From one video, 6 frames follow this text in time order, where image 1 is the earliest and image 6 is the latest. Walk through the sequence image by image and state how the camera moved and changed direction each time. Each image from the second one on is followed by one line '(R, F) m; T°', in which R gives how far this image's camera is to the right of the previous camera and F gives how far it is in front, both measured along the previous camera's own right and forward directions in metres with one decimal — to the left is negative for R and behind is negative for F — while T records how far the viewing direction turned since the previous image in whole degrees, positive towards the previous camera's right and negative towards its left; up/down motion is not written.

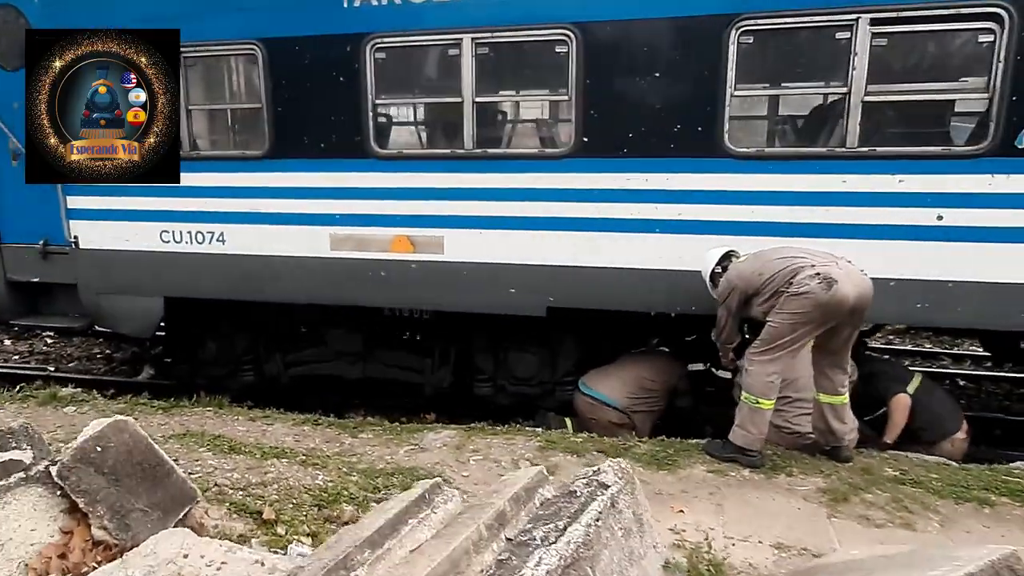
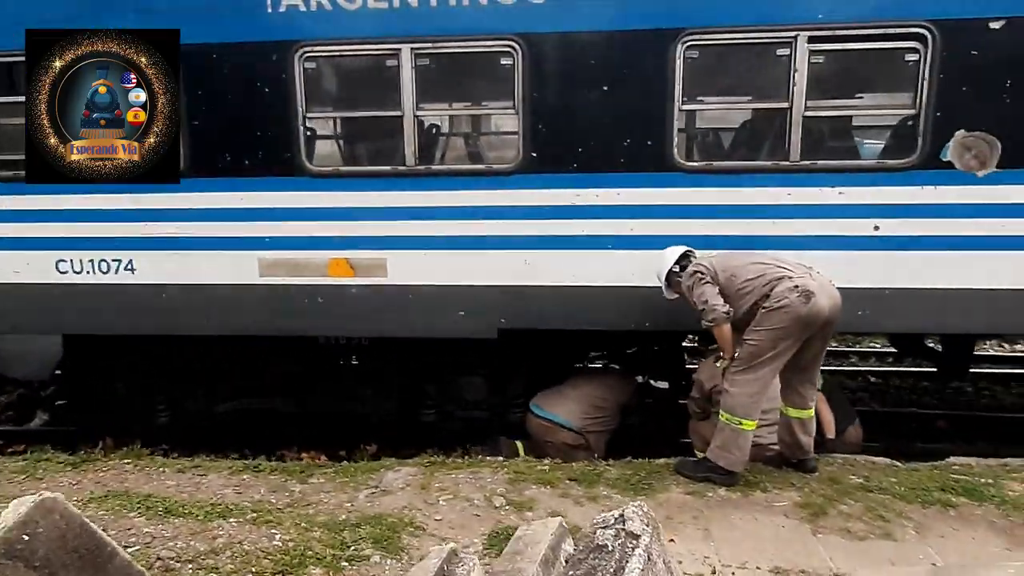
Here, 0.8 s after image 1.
(-0.5, +0.2) m; +10°
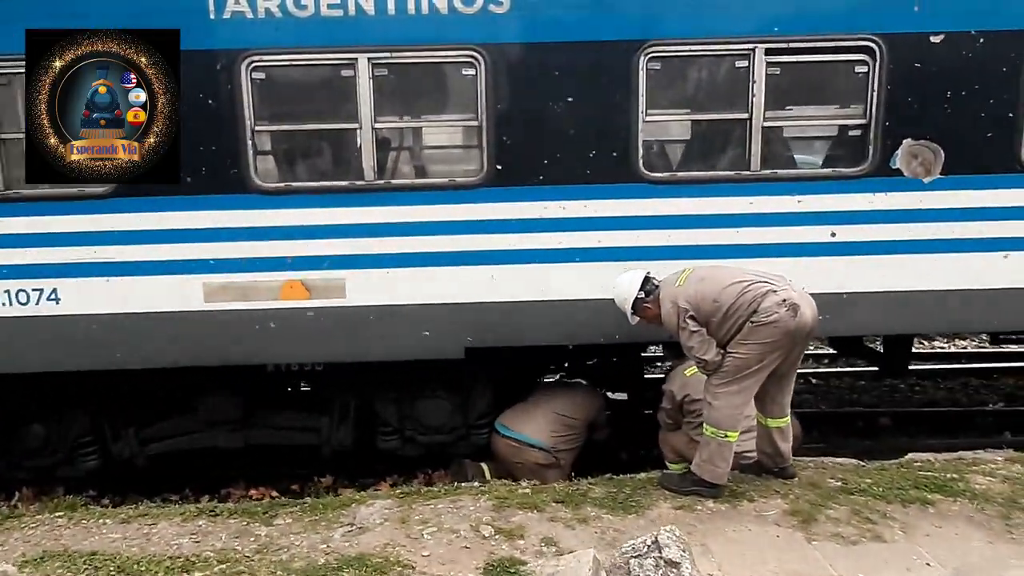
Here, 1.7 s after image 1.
(-0.4, +0.2) m; +8°
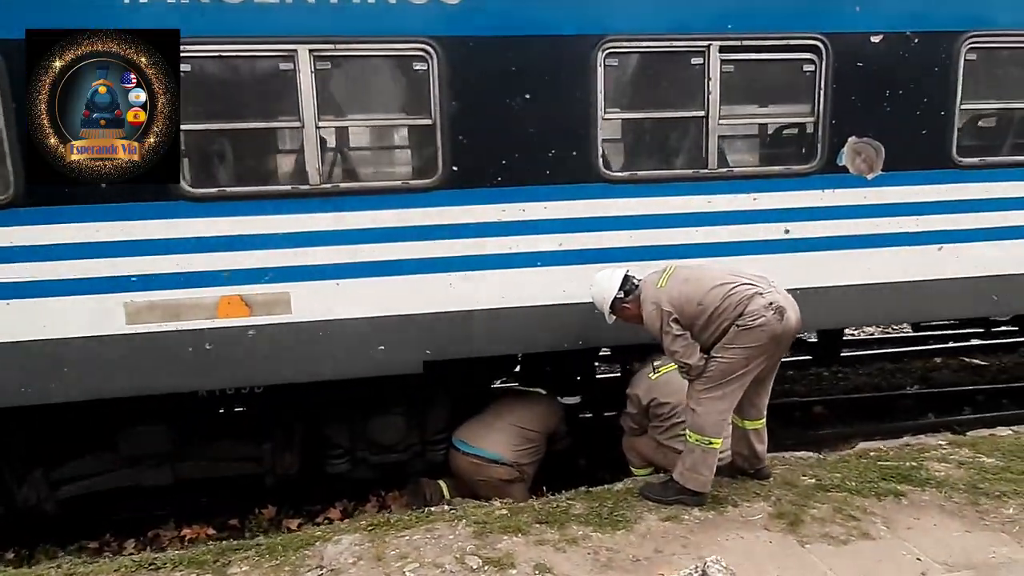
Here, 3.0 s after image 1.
(-0.5, +0.3) m; +10°
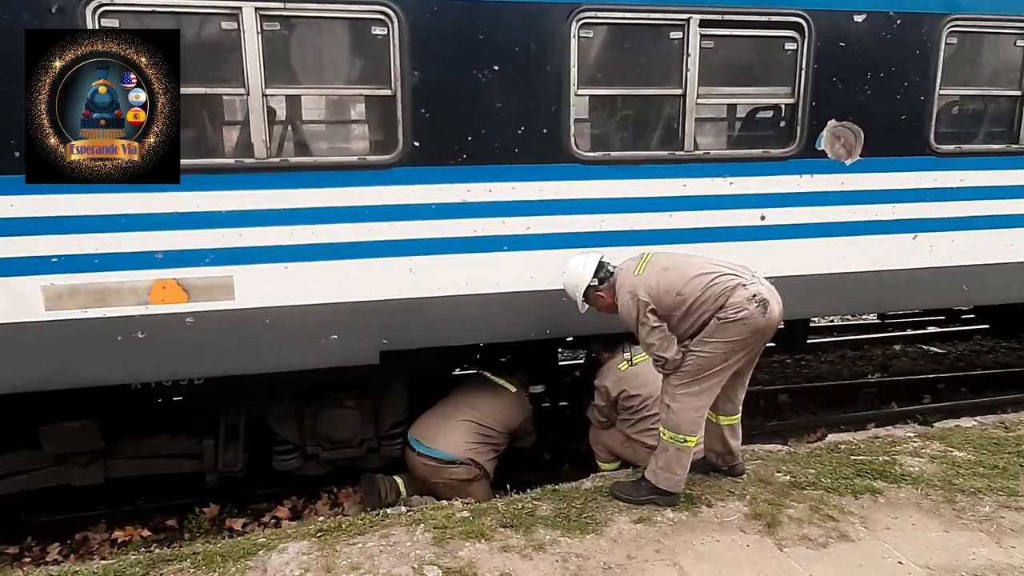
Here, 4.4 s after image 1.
(-0.1, +0.3) m; +4°
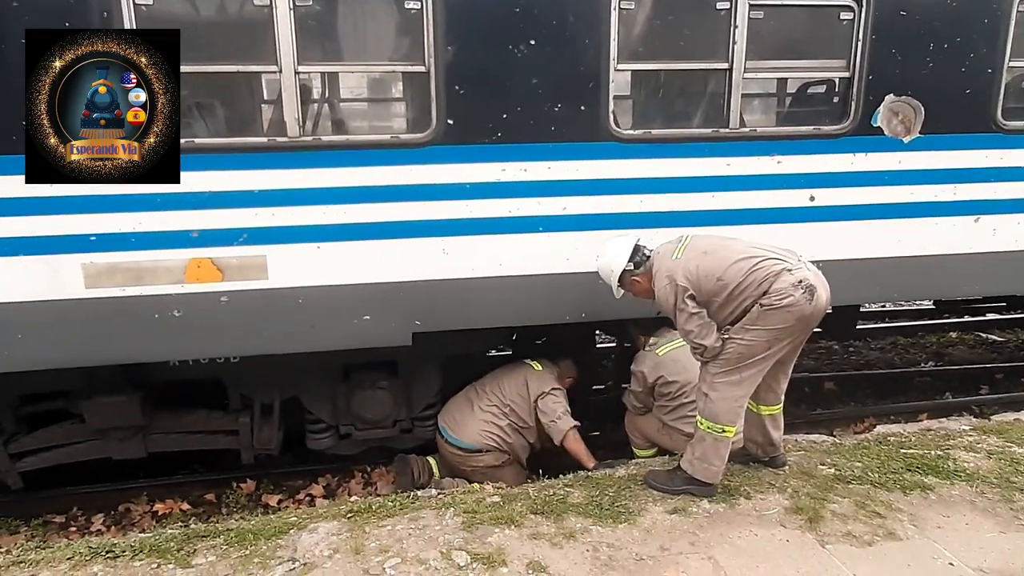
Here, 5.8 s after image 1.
(+0.1, +0.1) m; -4°
